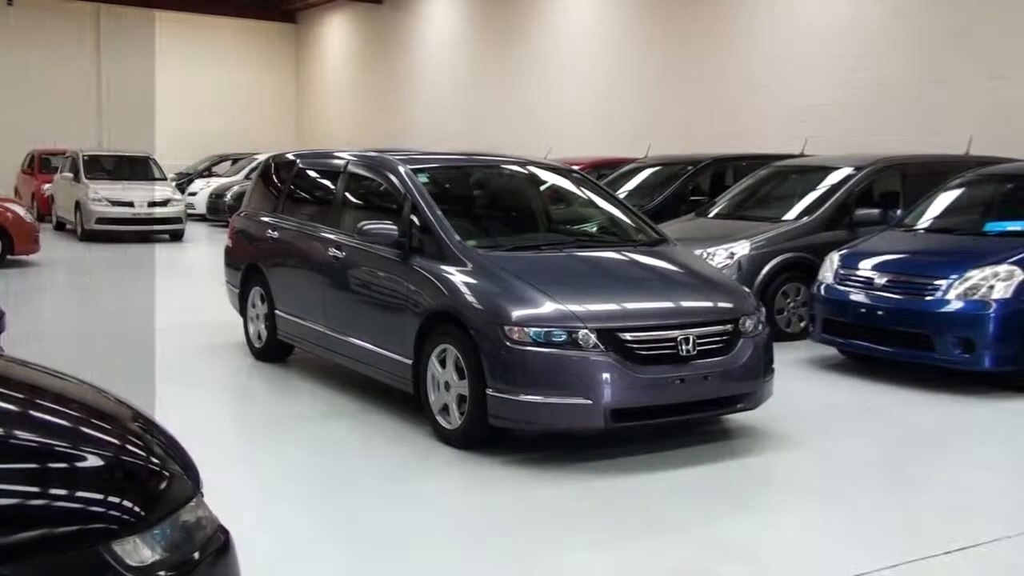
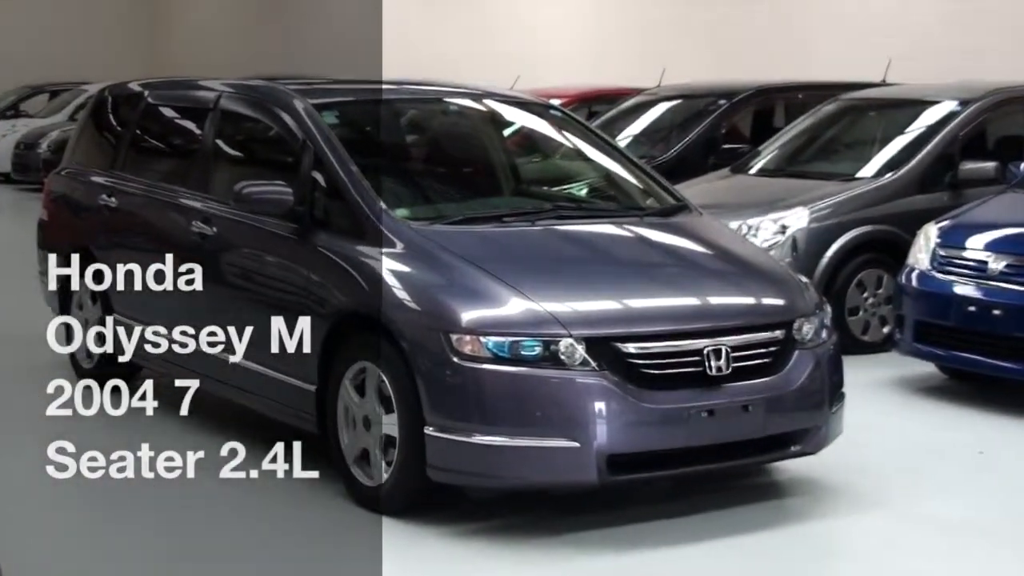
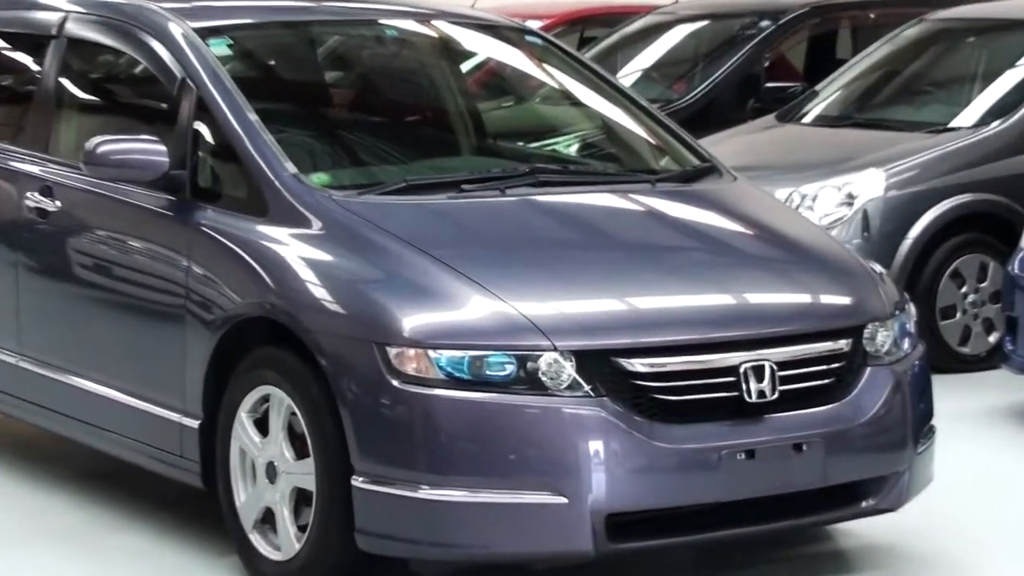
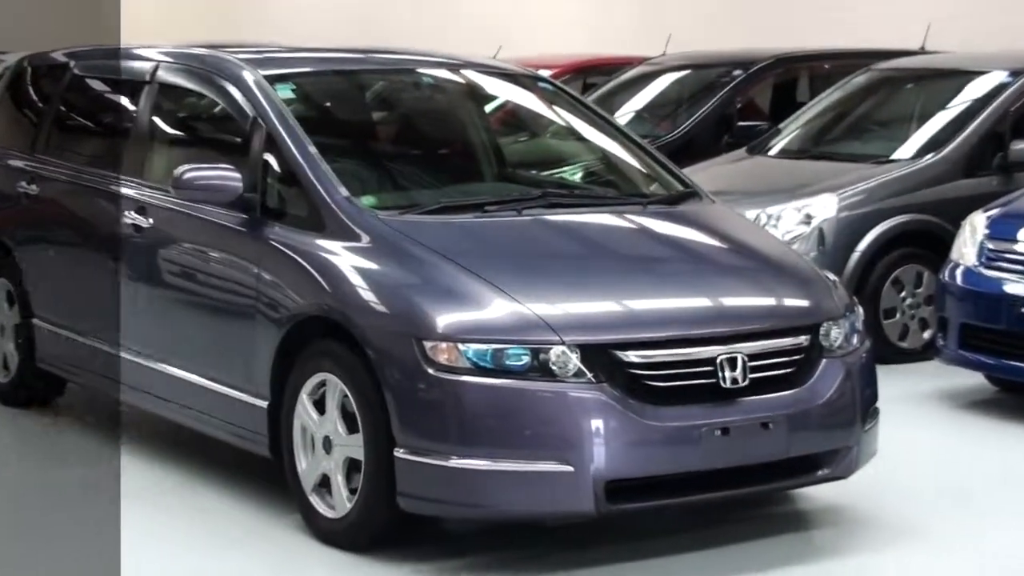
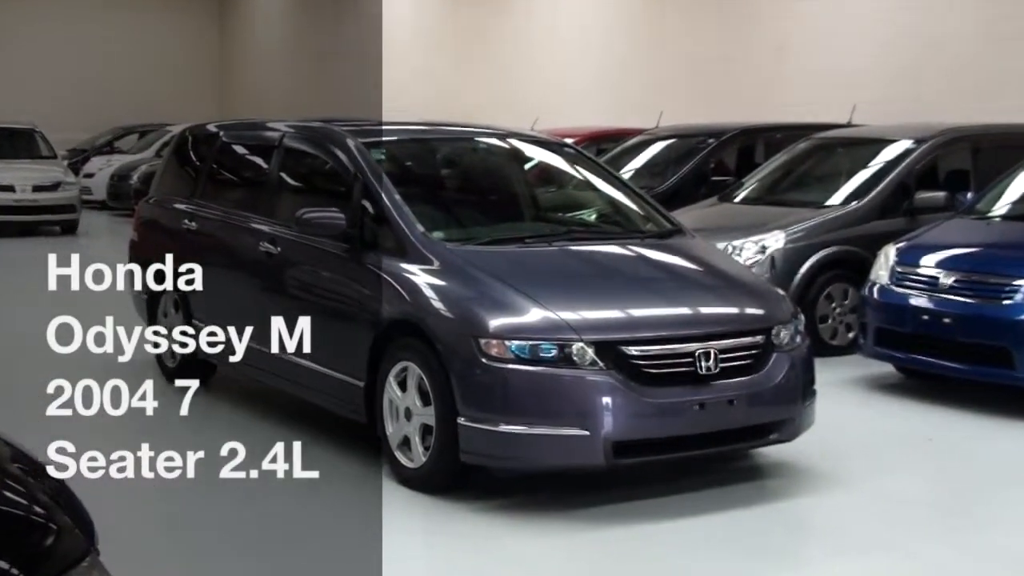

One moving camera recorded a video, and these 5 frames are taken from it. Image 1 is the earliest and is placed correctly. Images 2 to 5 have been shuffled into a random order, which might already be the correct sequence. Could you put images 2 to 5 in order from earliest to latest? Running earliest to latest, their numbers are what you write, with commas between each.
5, 2, 4, 3
